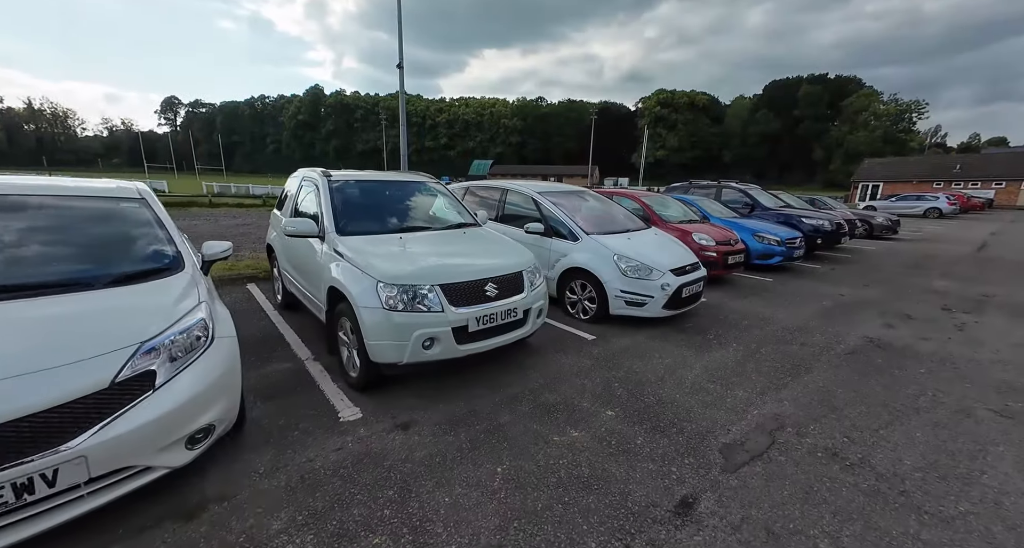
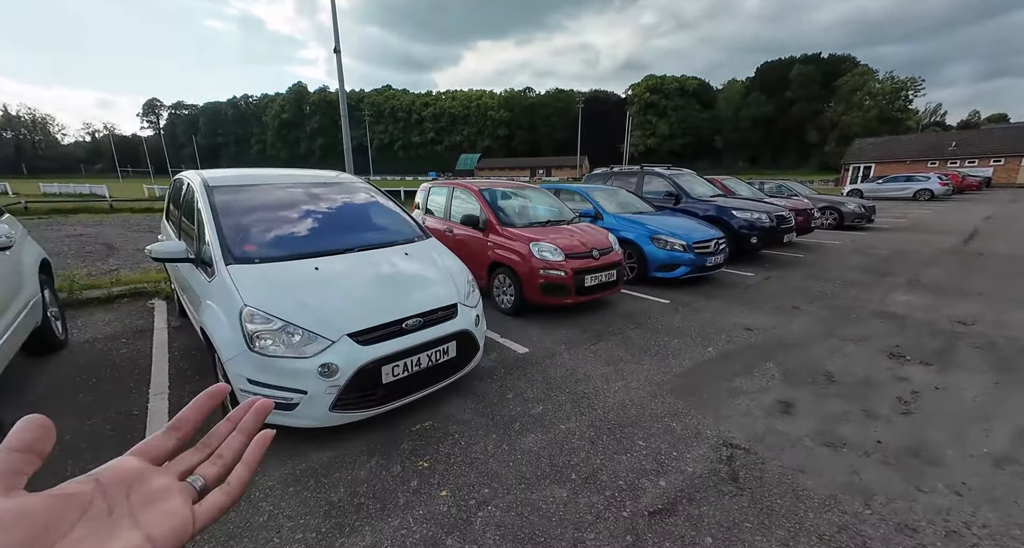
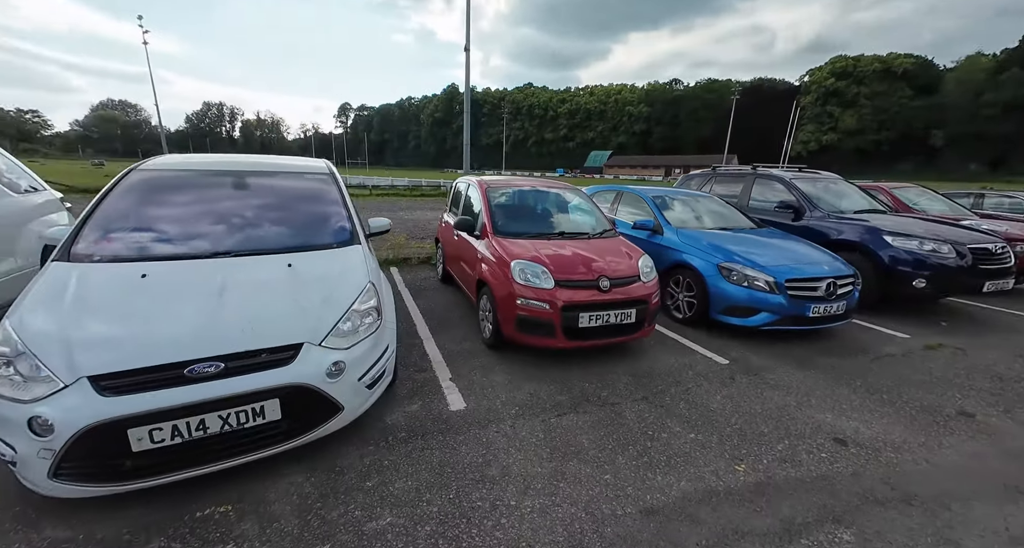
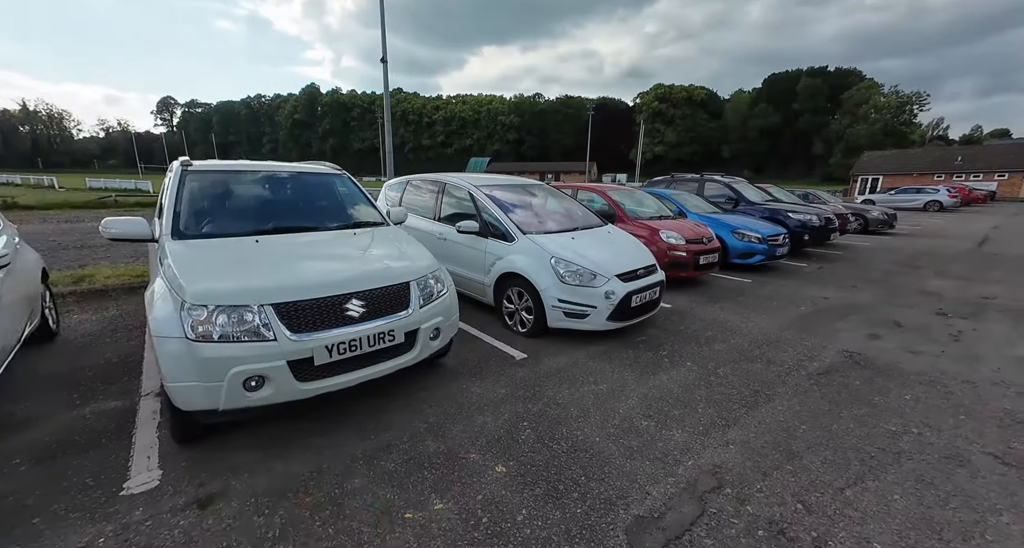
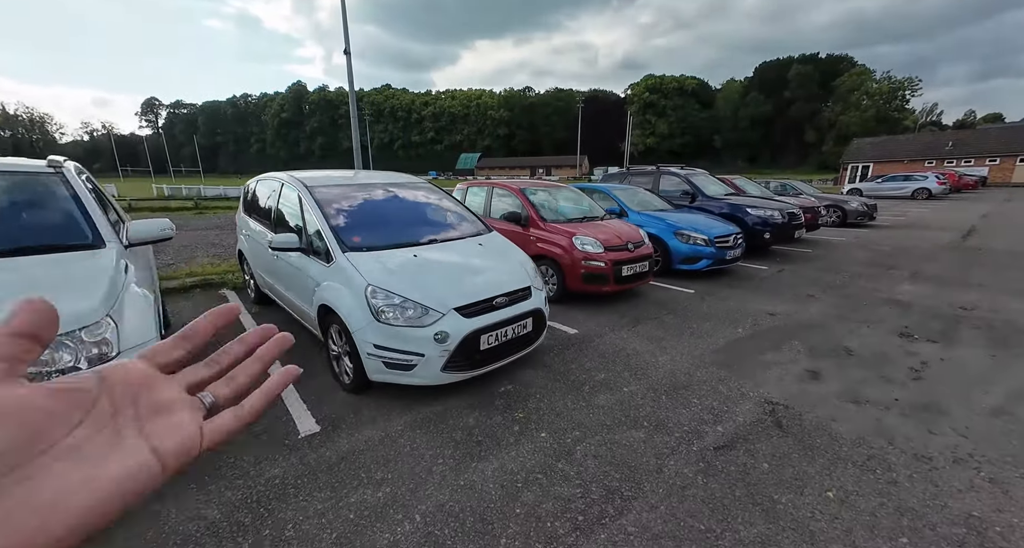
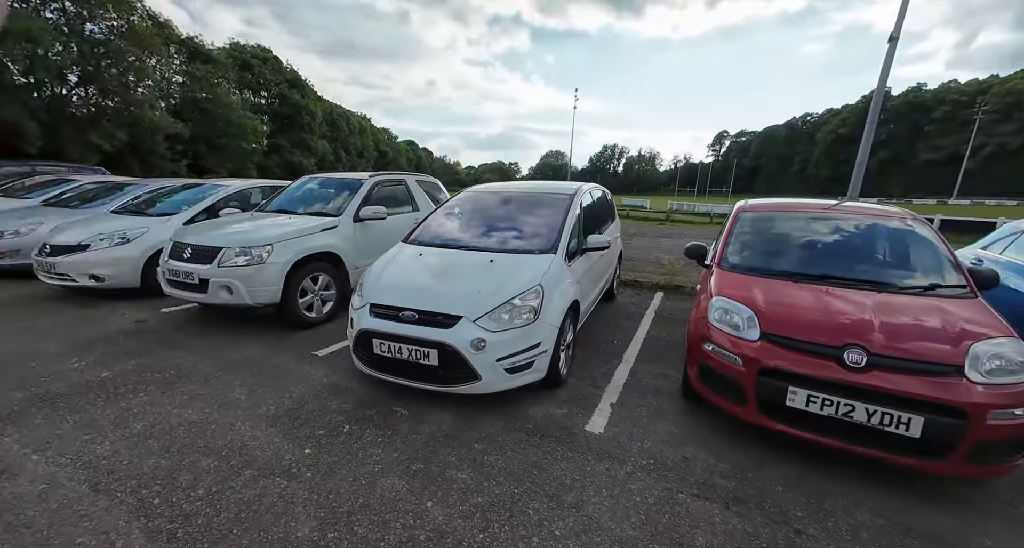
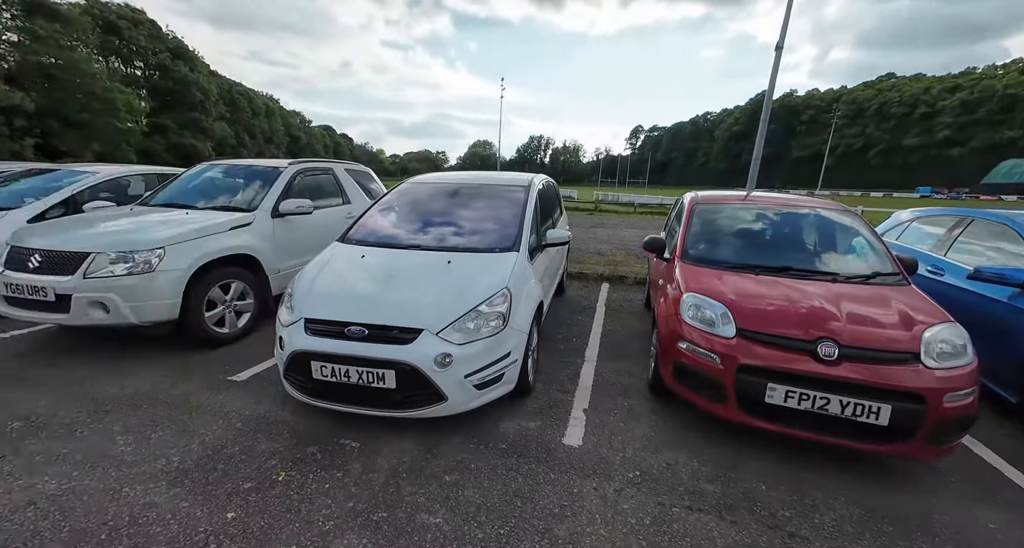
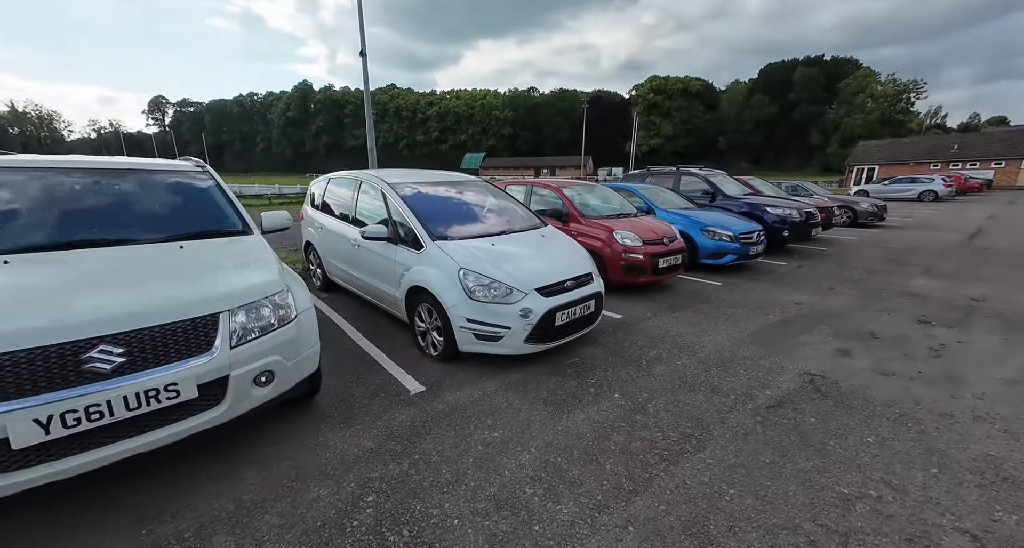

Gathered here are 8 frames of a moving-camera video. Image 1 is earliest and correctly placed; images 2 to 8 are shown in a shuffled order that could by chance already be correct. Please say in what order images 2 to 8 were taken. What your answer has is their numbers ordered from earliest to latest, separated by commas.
4, 8, 5, 2, 3, 7, 6
